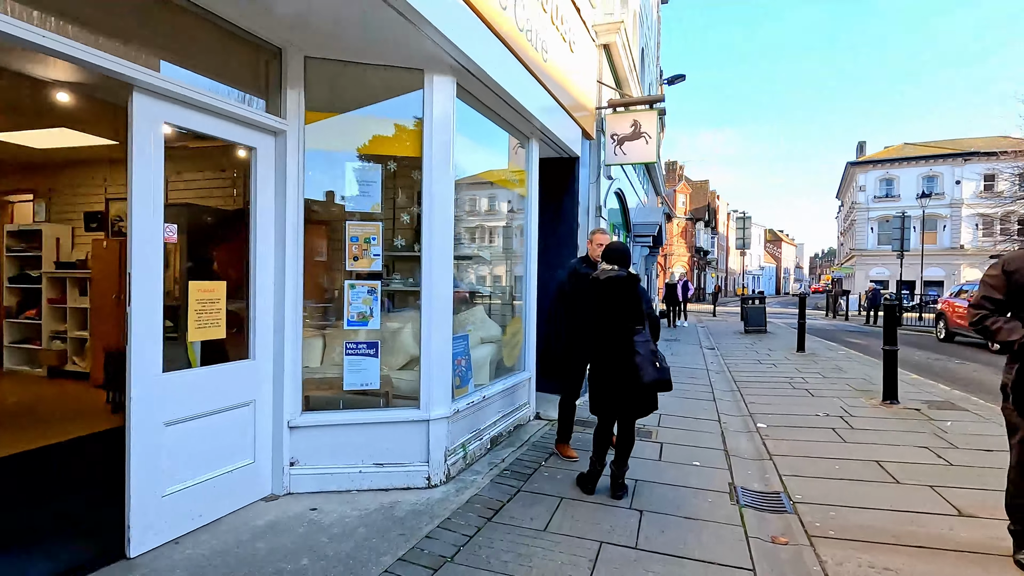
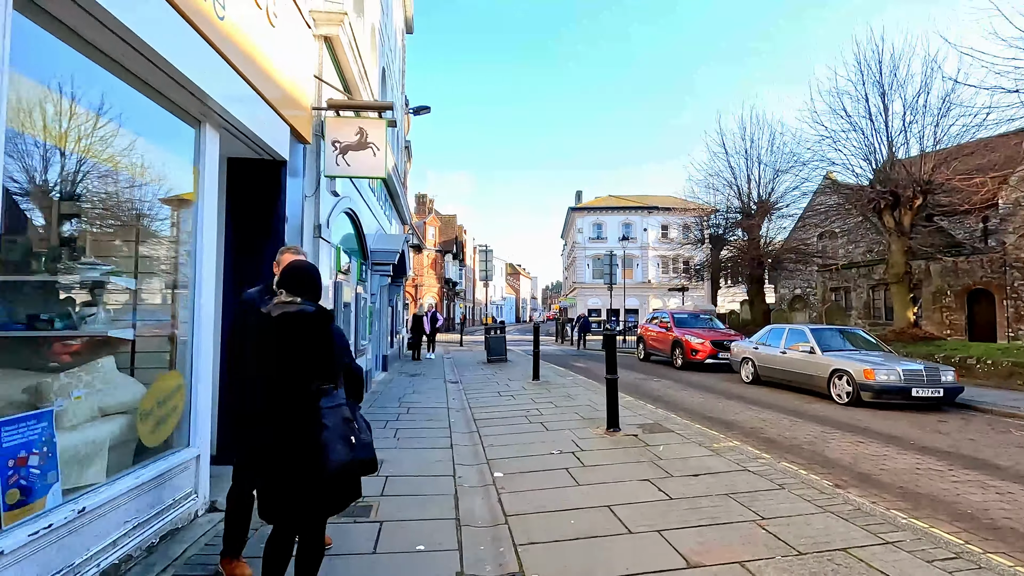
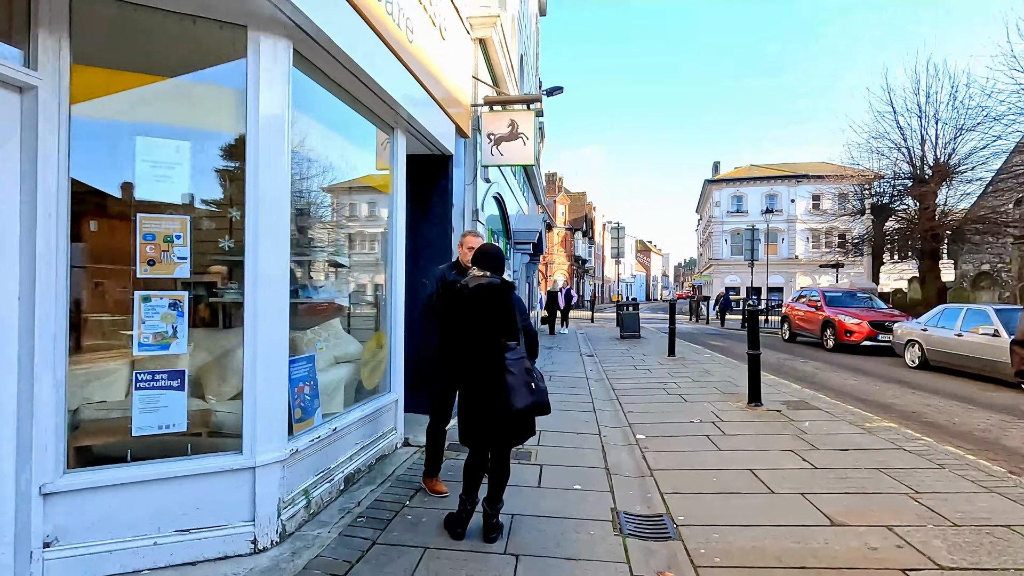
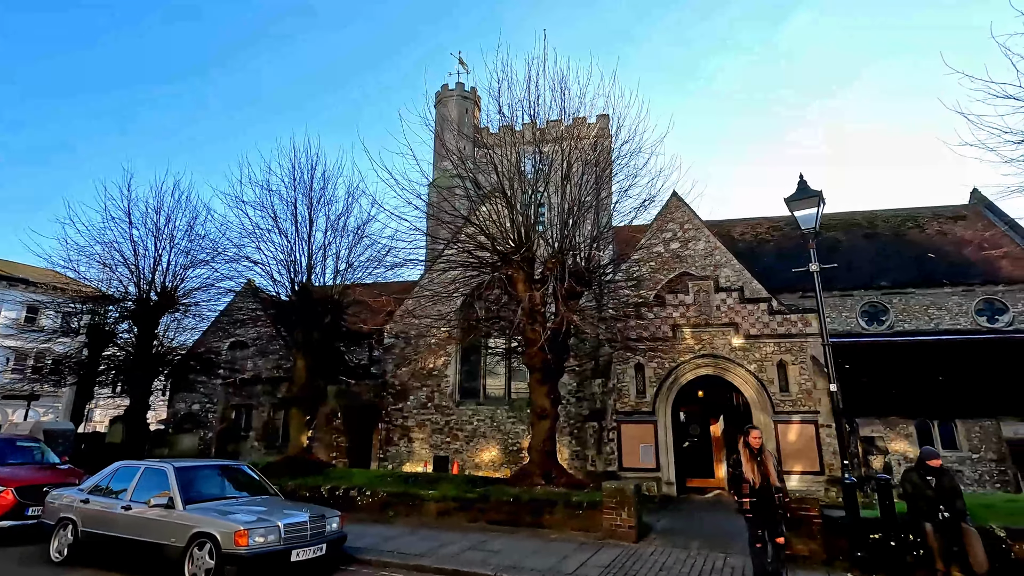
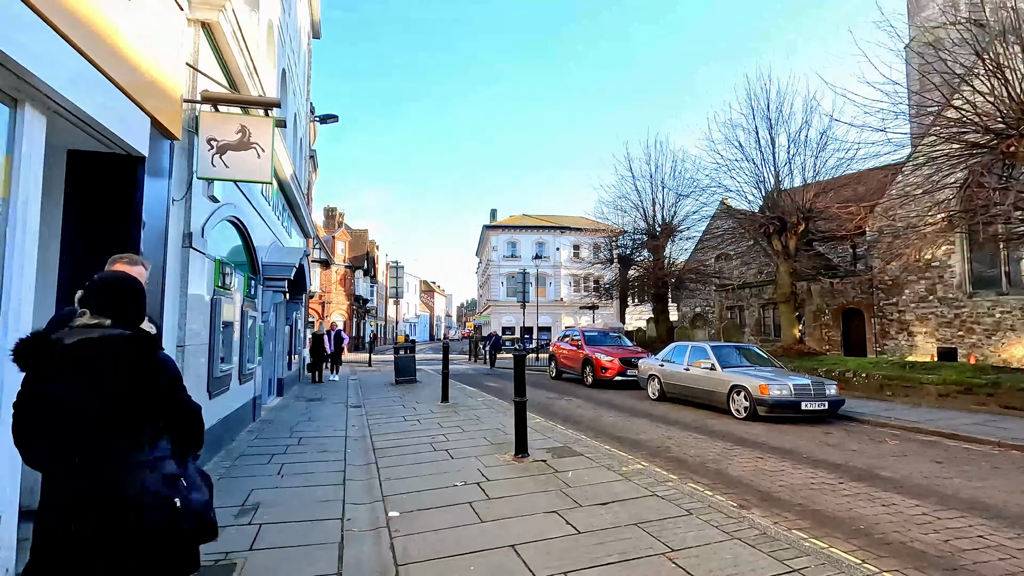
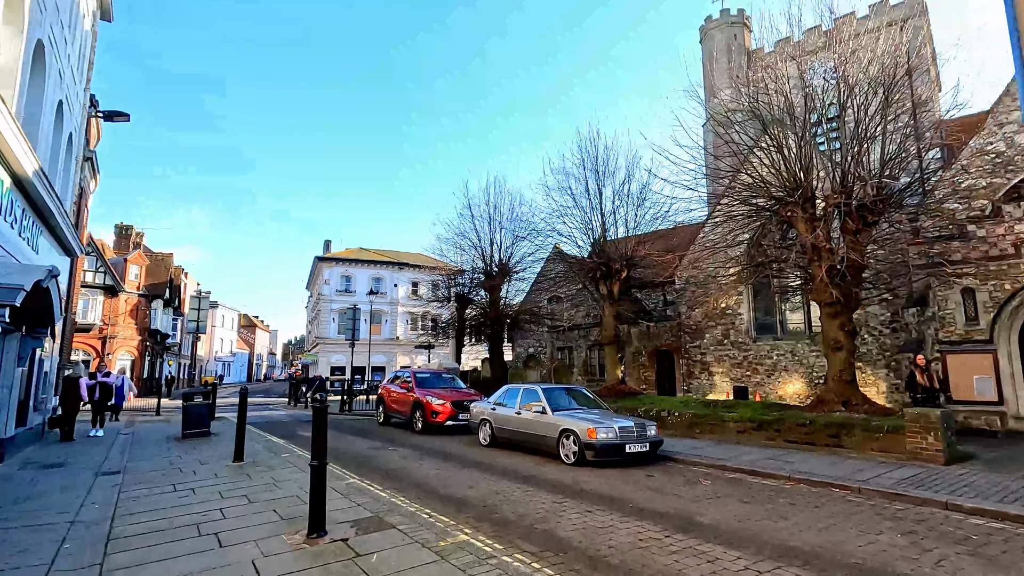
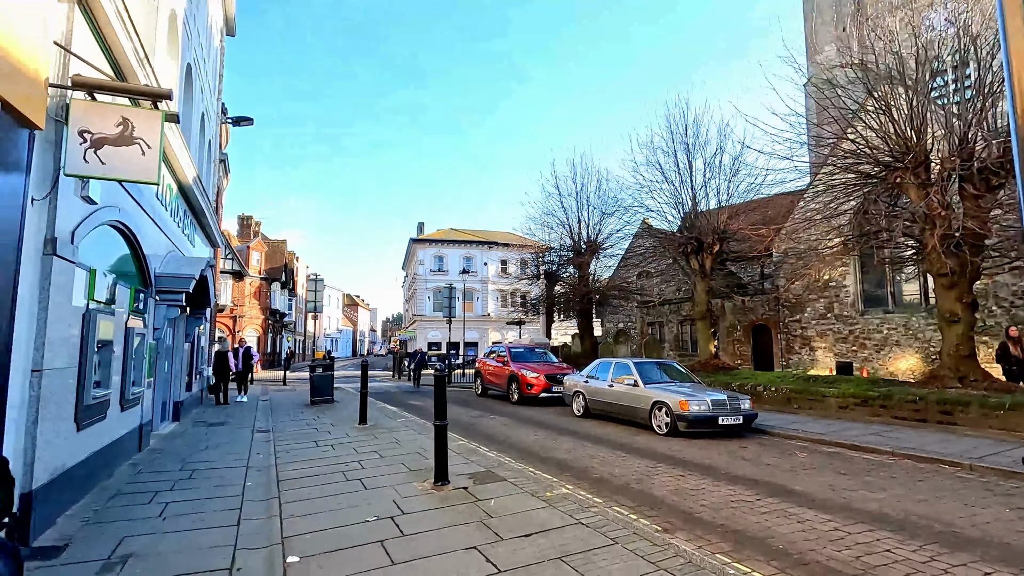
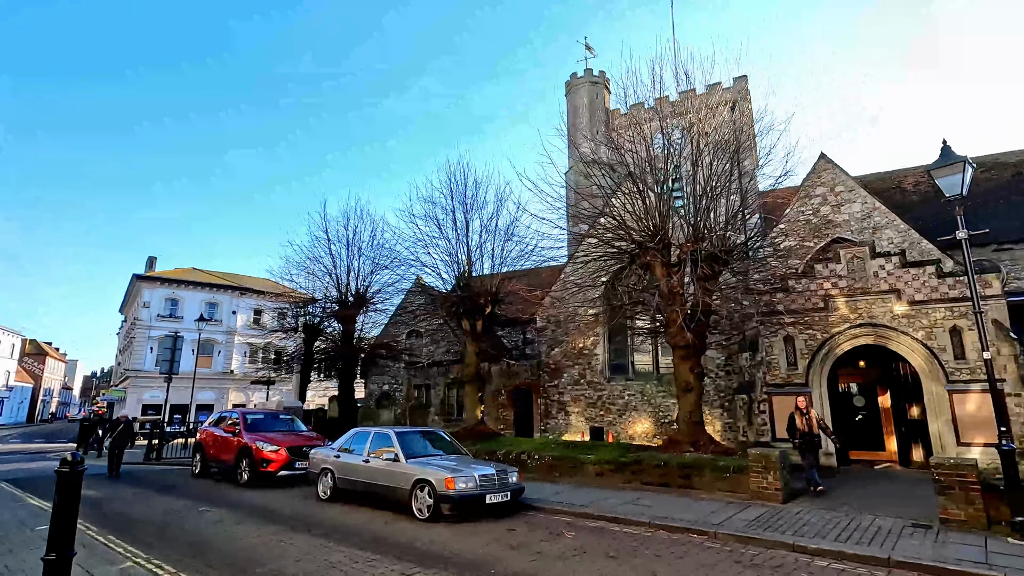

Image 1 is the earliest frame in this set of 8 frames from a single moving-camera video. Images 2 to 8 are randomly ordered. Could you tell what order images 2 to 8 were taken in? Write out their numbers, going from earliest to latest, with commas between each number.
3, 2, 5, 7, 6, 8, 4
